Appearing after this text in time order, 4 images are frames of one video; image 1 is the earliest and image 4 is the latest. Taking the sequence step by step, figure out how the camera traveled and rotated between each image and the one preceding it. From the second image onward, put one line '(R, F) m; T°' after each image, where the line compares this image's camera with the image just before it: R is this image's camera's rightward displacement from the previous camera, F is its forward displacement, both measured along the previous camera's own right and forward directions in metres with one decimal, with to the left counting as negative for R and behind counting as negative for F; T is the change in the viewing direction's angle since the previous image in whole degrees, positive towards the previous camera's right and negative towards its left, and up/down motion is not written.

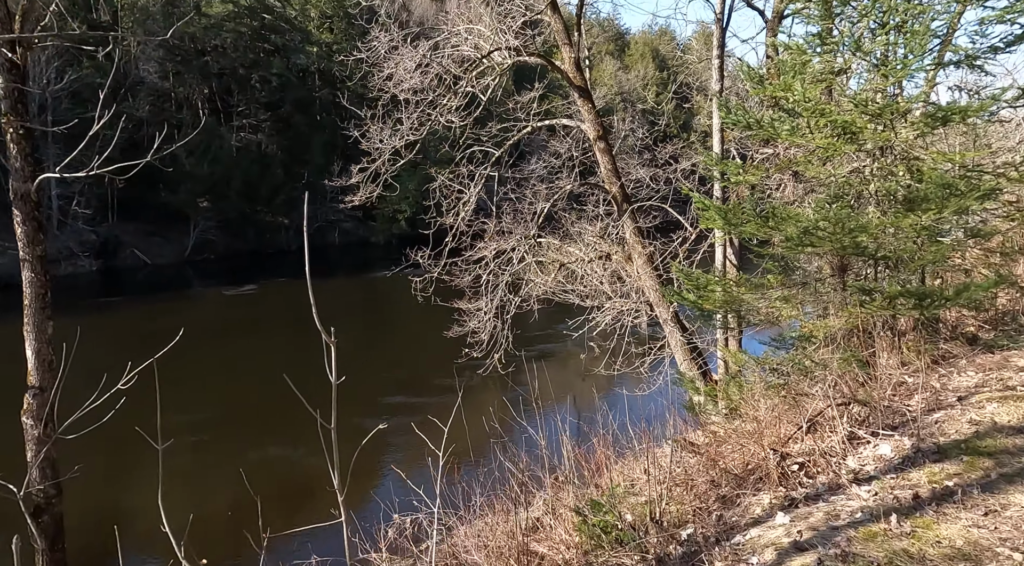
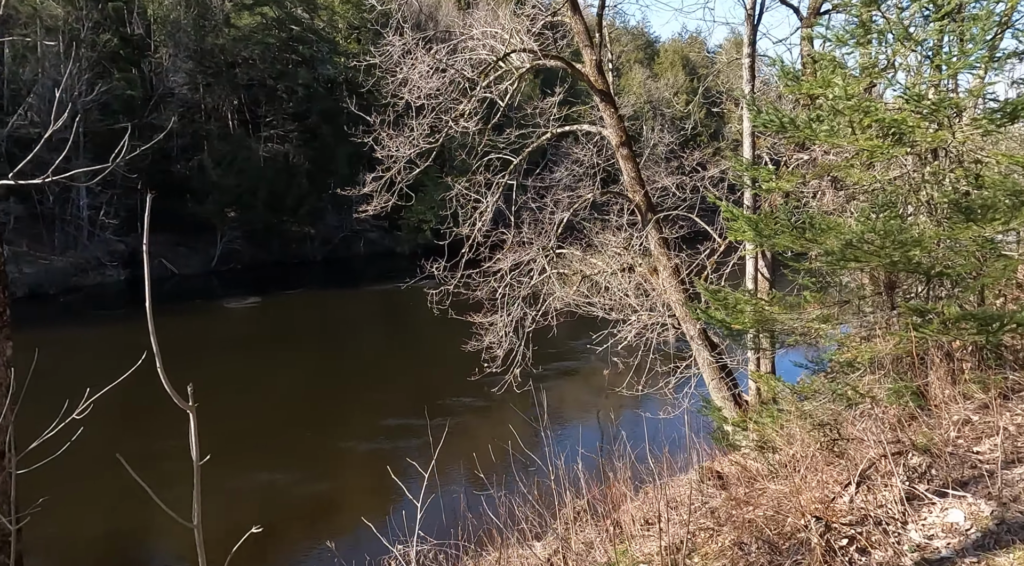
(+0.1, +0.6) m; -2°
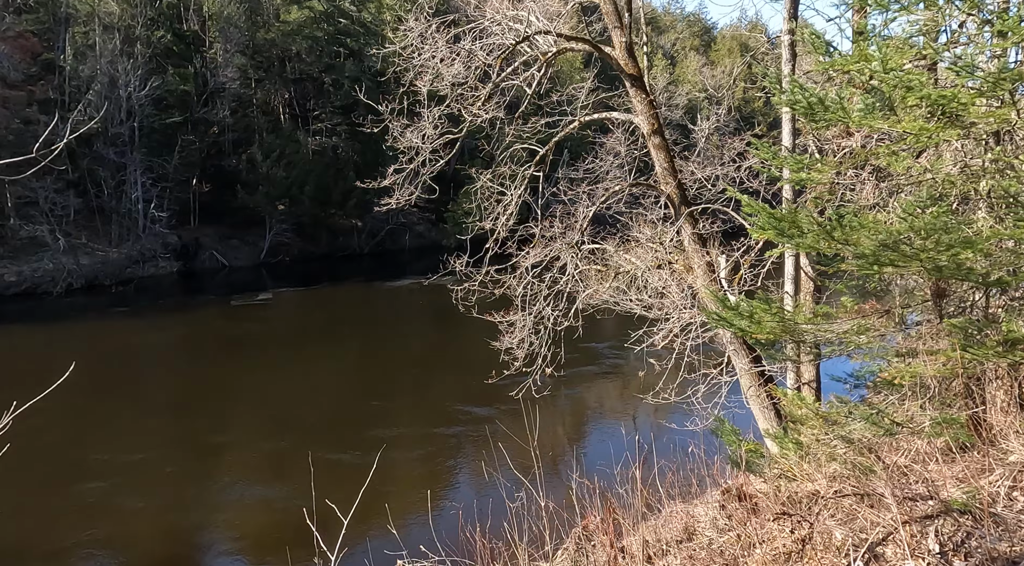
(+0.3, +0.7) m; -3°
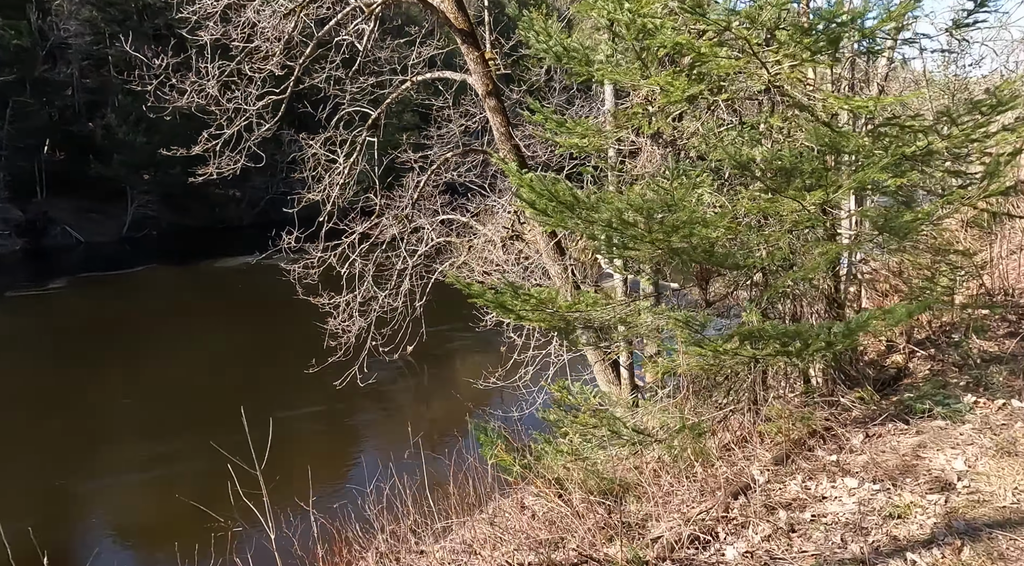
(+0.7, +0.5) m; +6°
